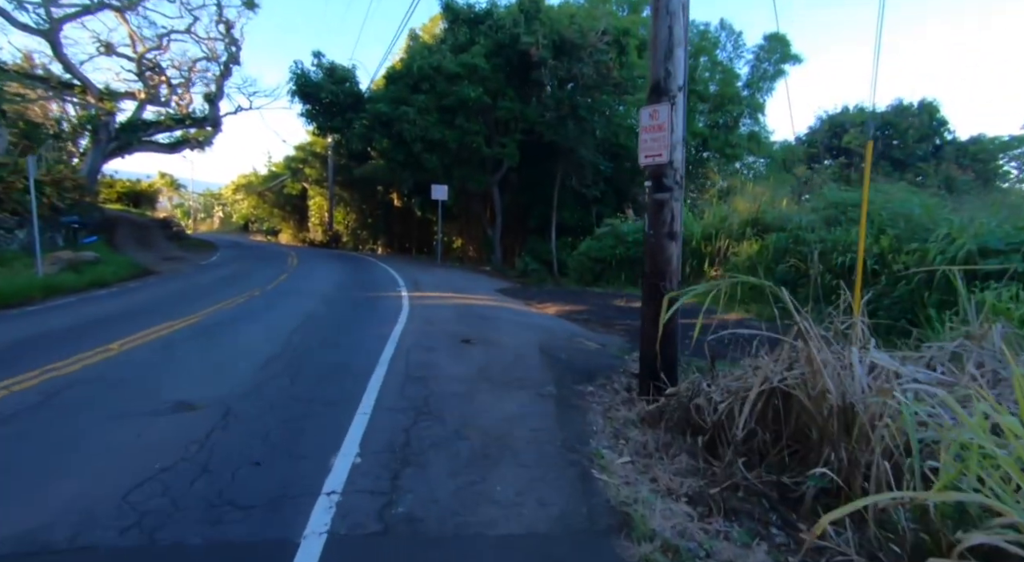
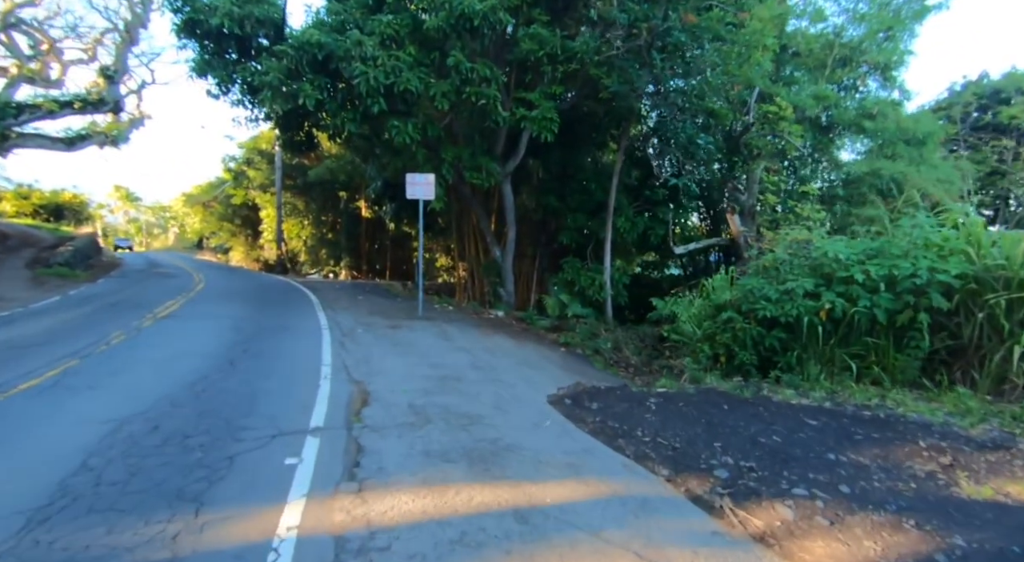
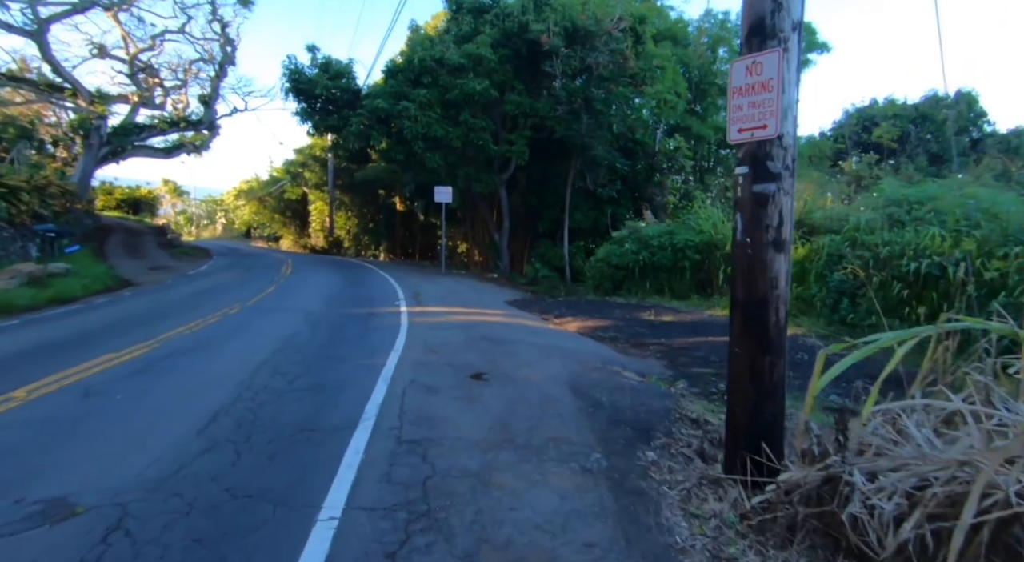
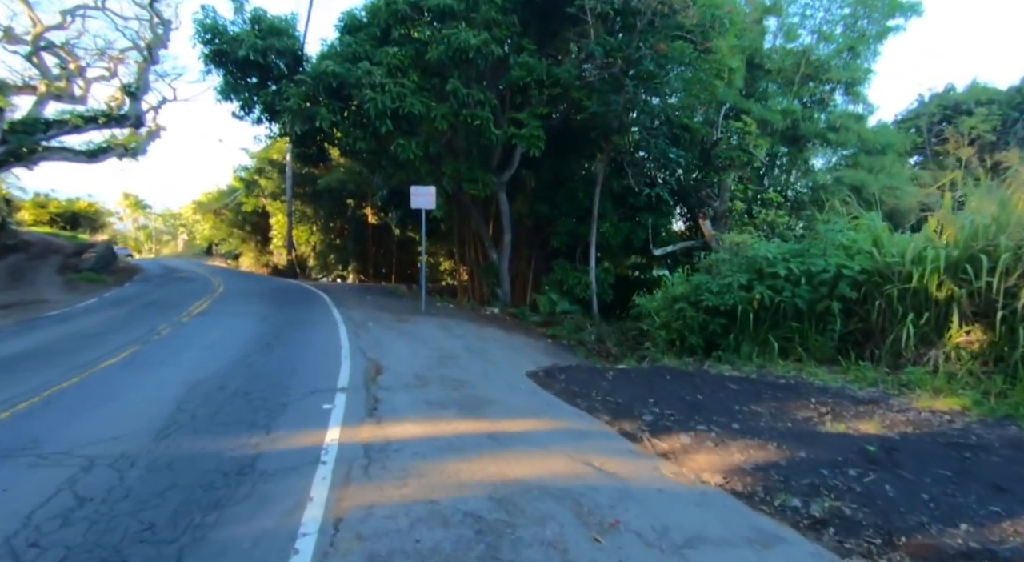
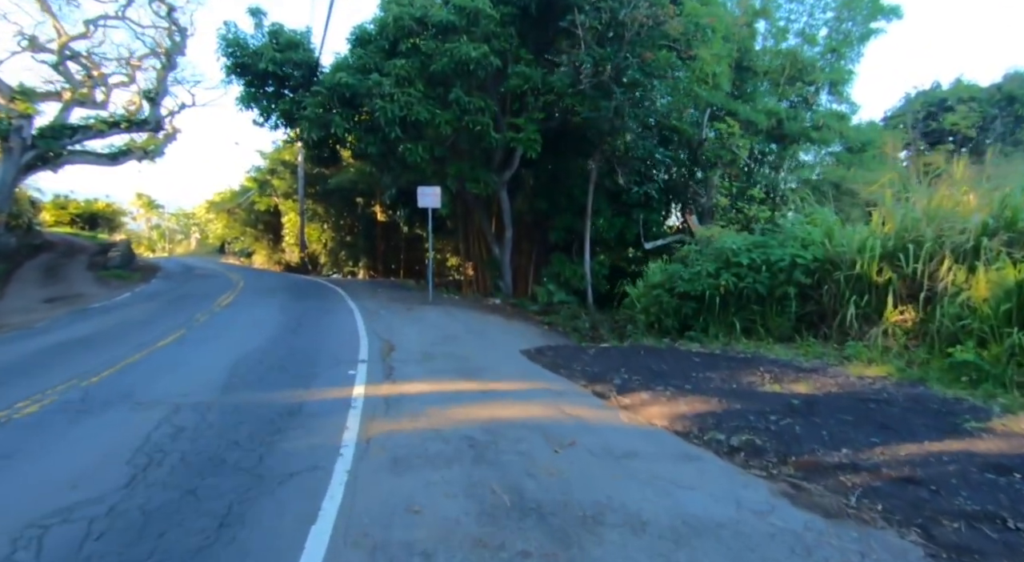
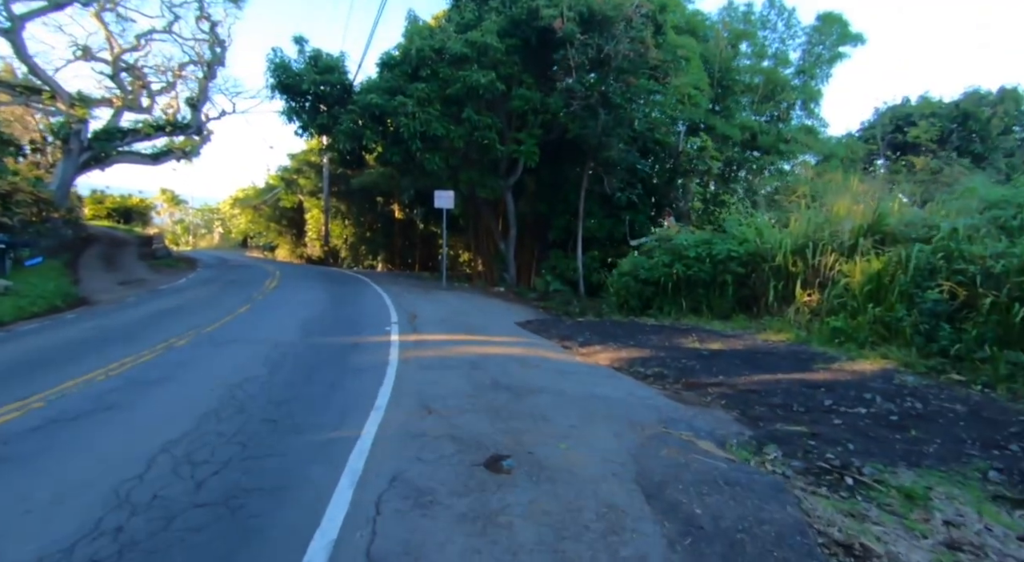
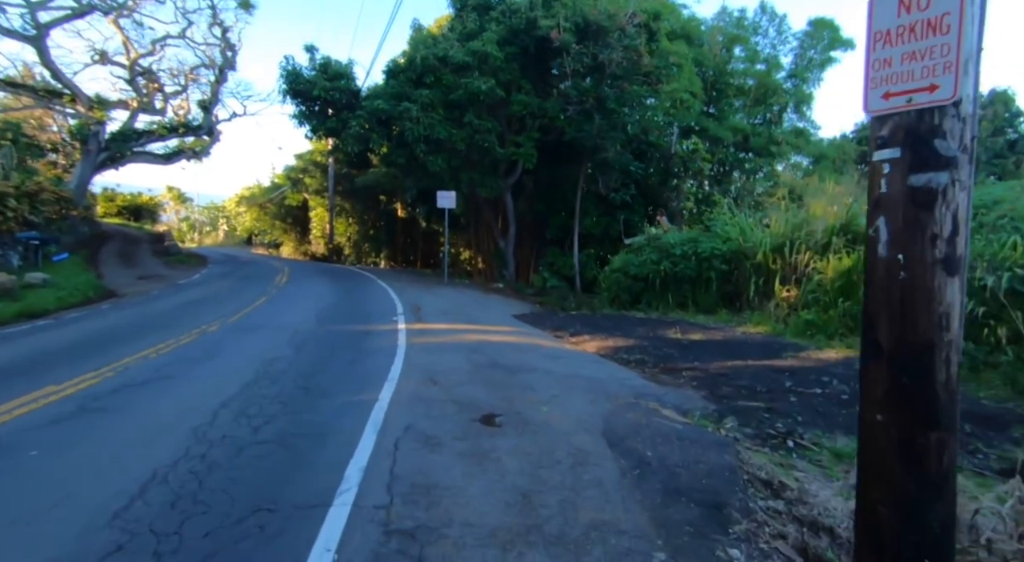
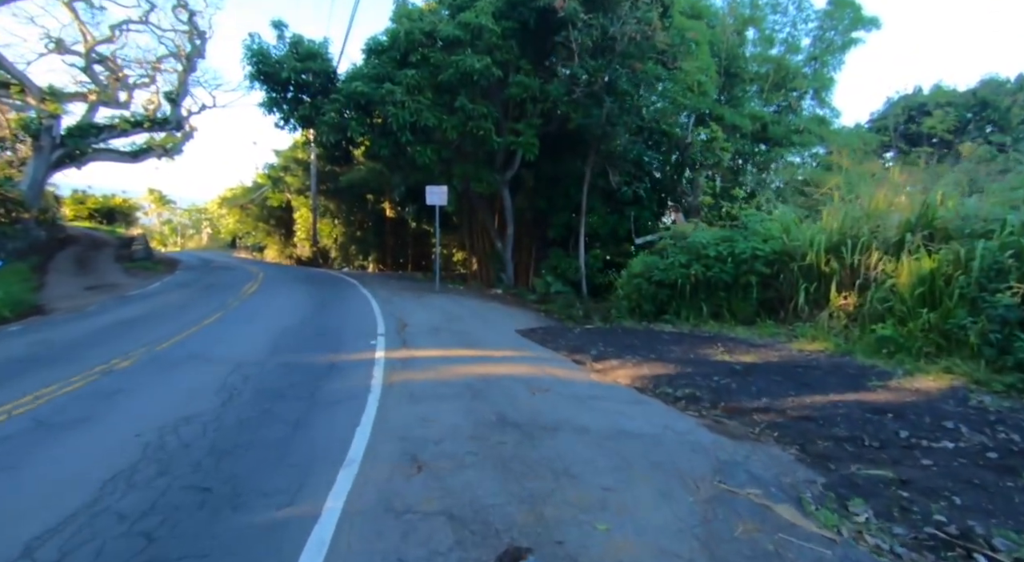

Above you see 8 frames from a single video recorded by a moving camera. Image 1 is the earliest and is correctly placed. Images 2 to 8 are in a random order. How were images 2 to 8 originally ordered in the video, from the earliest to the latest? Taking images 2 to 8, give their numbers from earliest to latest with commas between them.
3, 7, 6, 8, 5, 4, 2
